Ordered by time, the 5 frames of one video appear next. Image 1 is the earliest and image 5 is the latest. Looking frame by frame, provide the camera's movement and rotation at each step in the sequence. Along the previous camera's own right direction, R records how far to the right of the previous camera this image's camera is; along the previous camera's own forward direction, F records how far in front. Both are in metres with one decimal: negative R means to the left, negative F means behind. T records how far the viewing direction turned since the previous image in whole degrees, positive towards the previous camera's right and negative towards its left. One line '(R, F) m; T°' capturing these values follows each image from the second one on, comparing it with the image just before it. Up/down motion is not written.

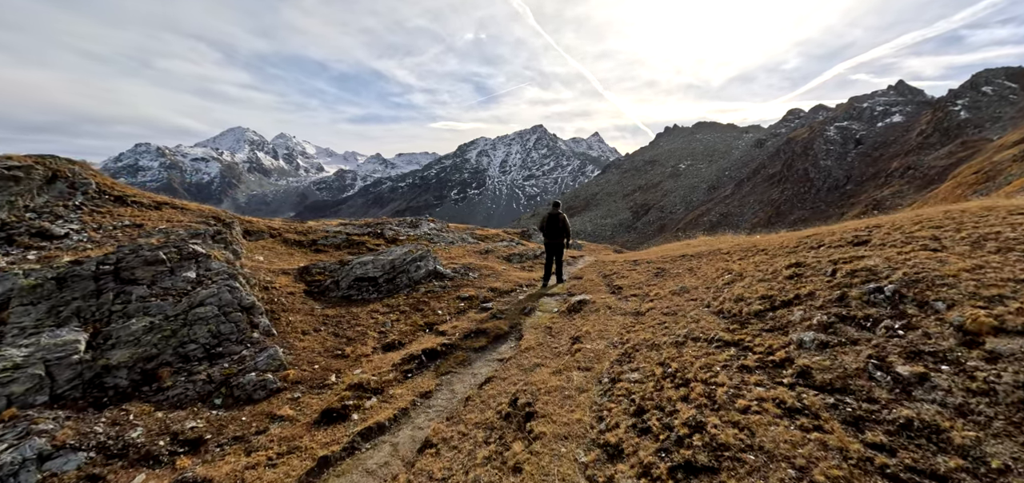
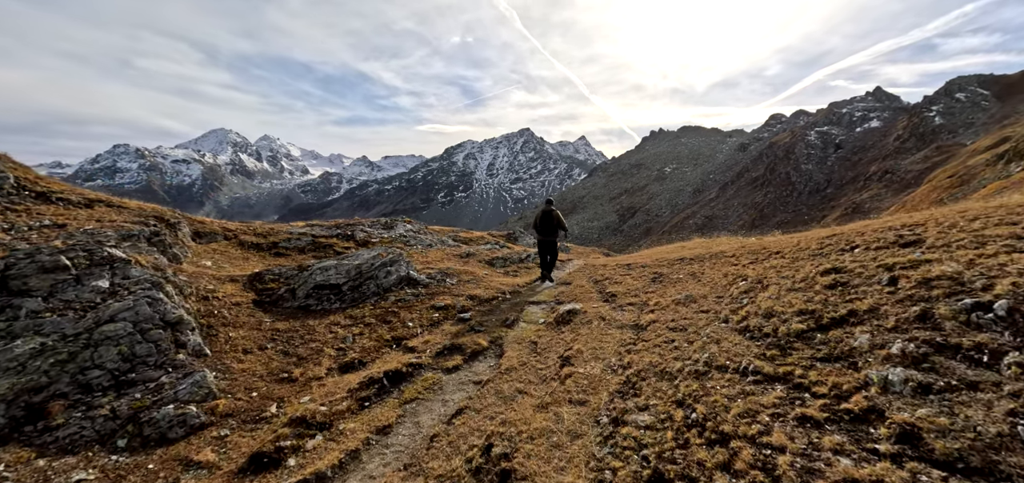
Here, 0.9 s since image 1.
(+0.3, +2.7) m; +2°
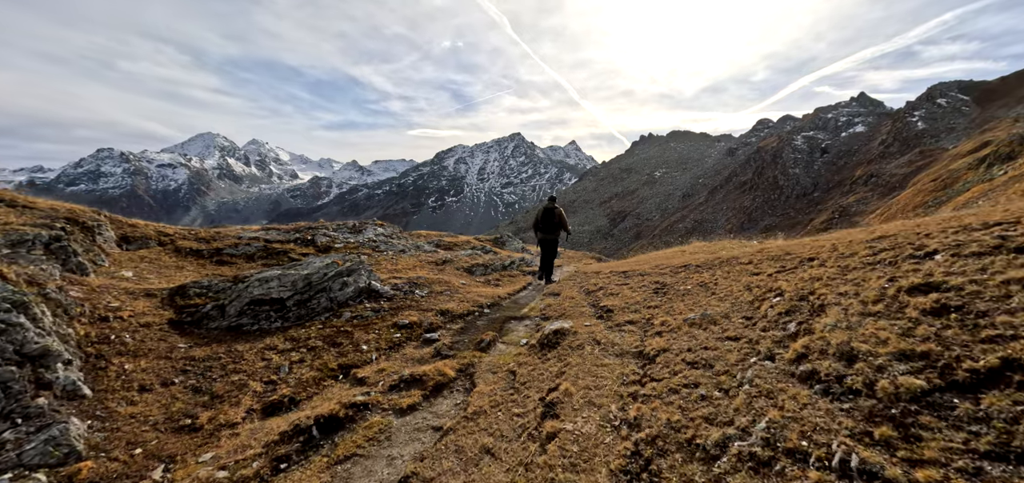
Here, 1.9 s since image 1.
(+0.6, +3.5) m; +1°
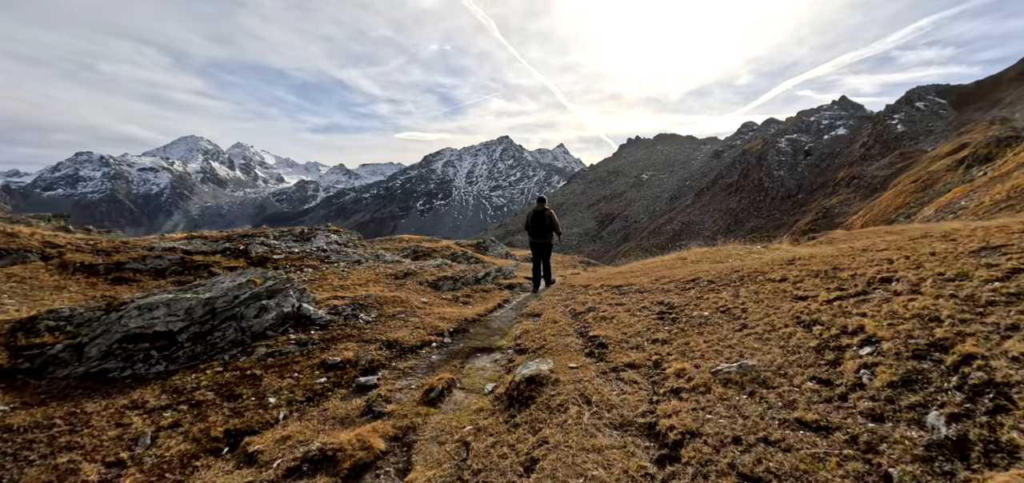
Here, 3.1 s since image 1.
(+0.9, +4.3) m; +2°
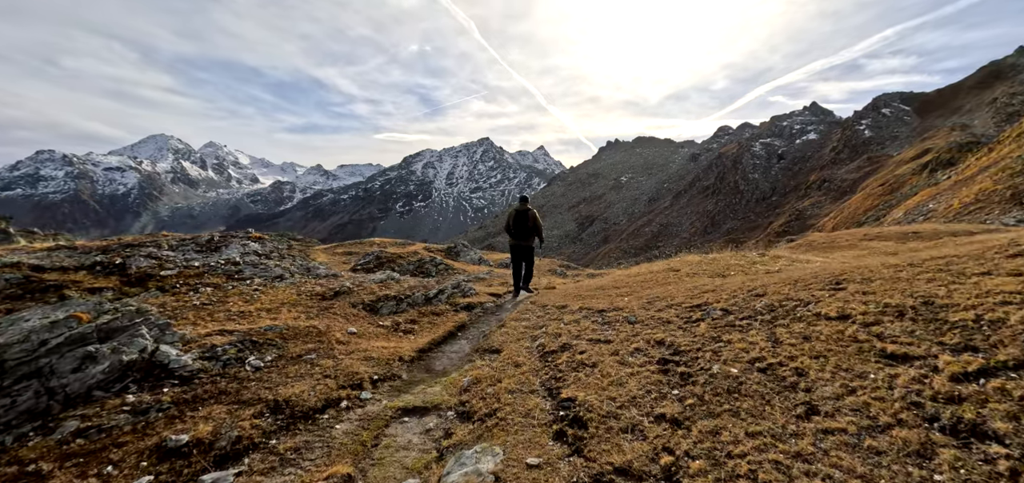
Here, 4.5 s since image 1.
(+1.1, +4.5) m; +3°
